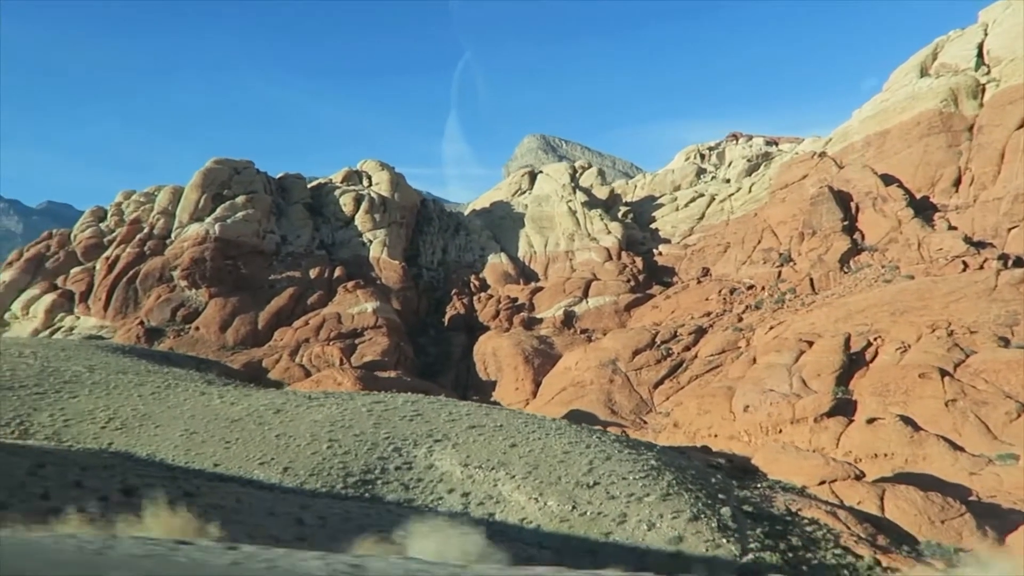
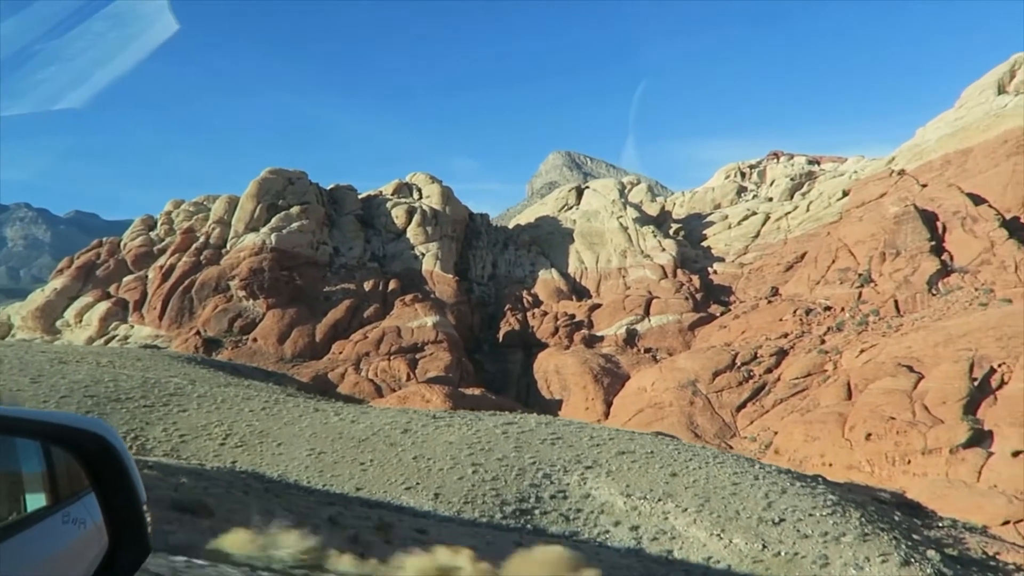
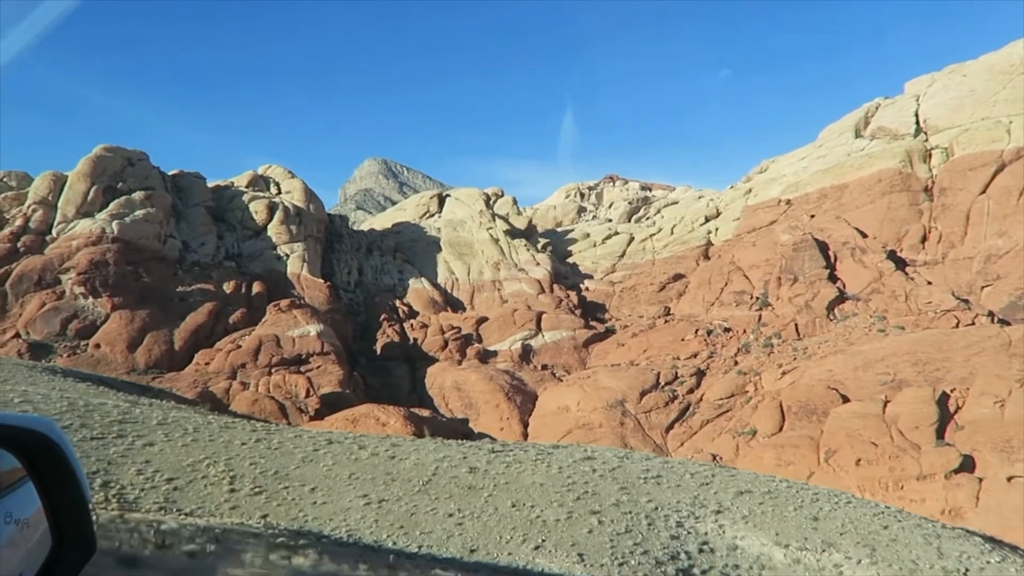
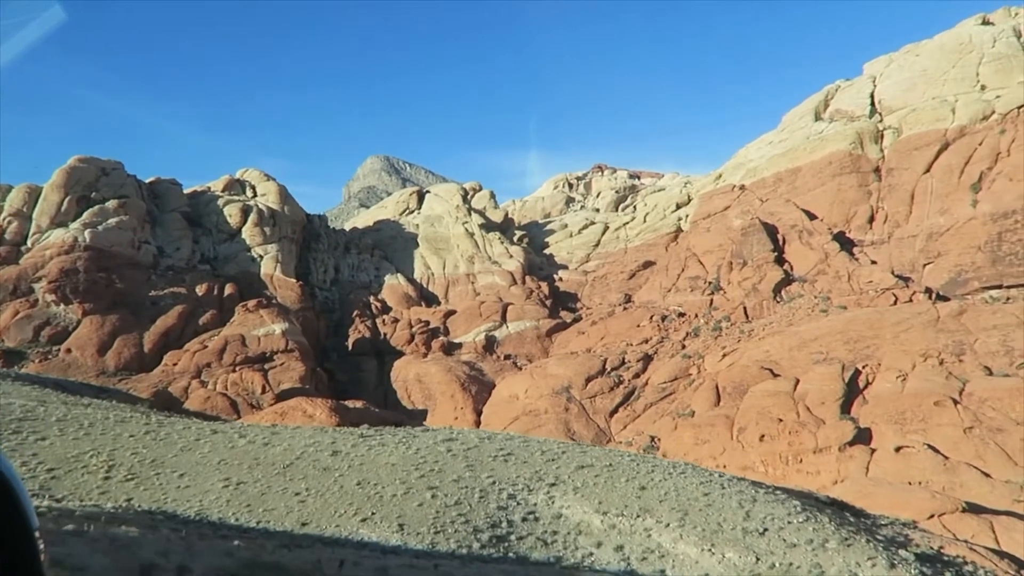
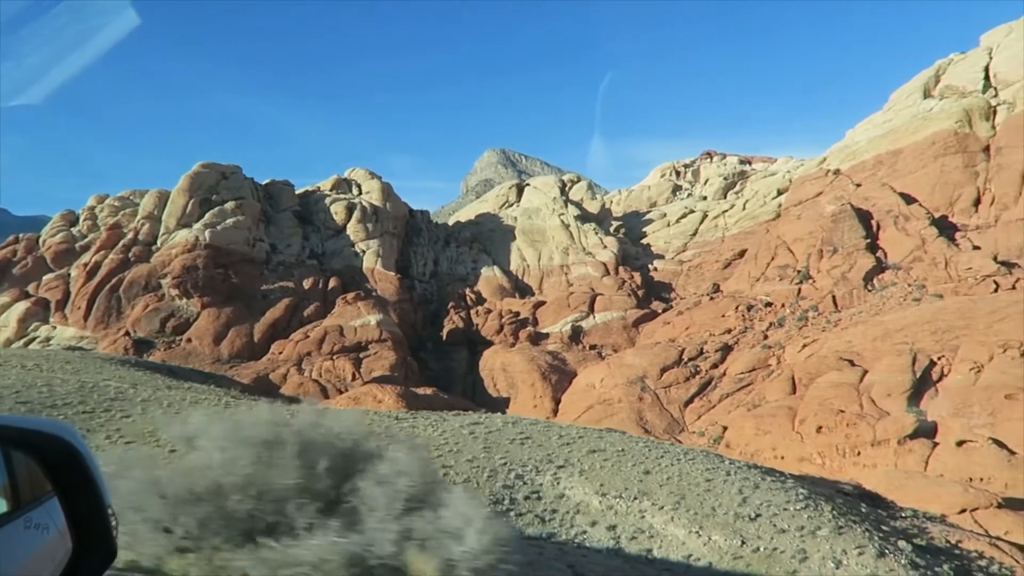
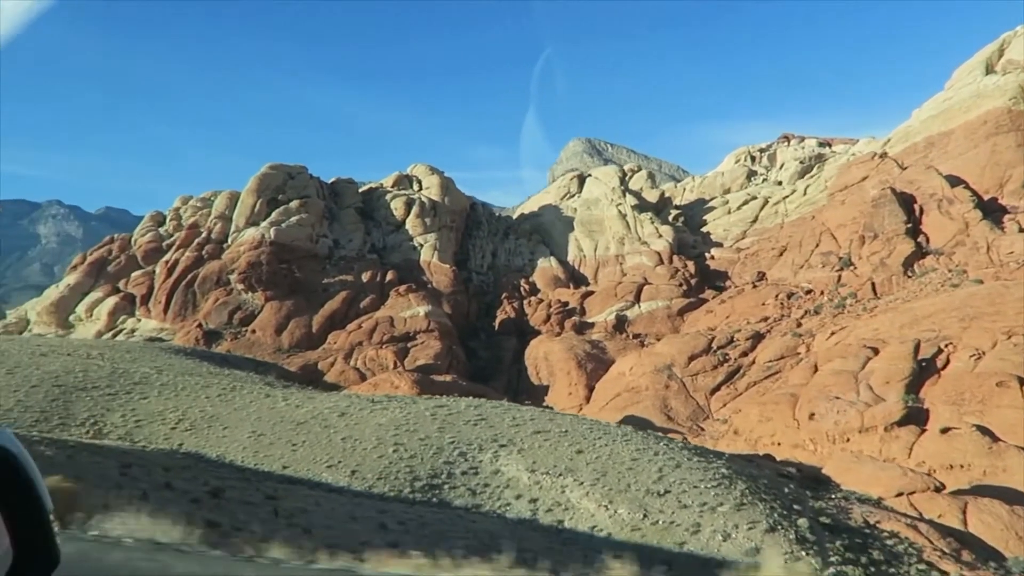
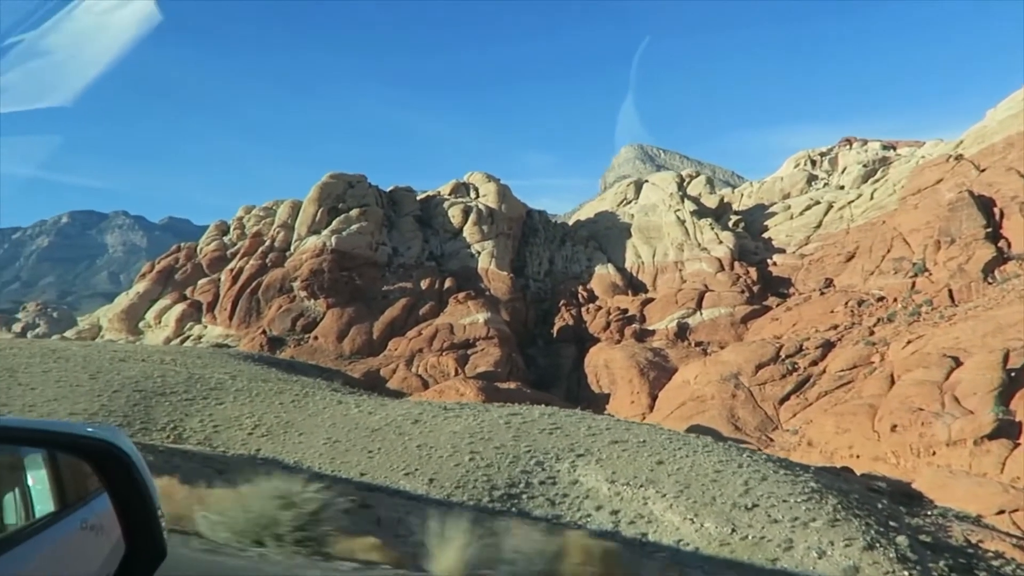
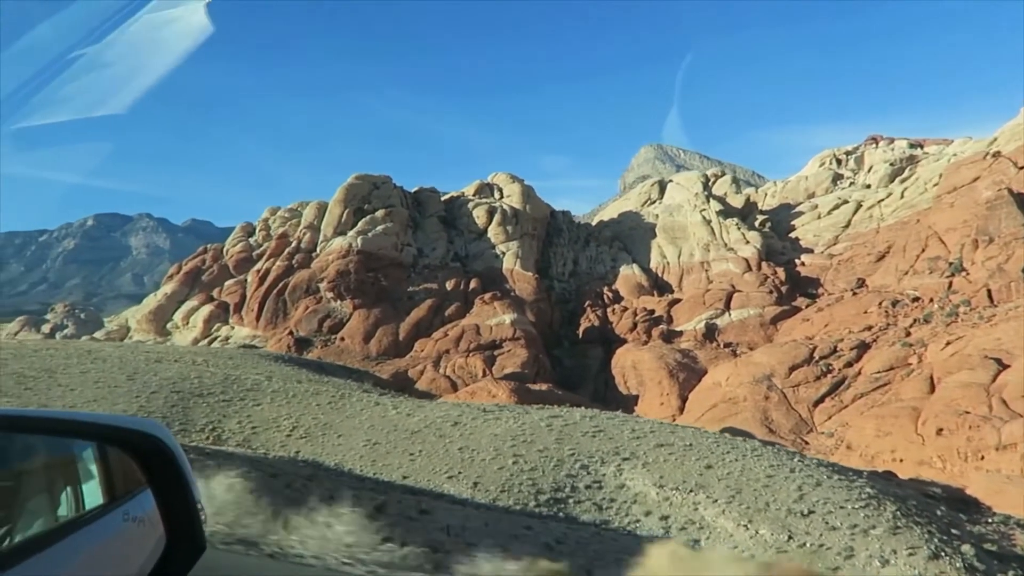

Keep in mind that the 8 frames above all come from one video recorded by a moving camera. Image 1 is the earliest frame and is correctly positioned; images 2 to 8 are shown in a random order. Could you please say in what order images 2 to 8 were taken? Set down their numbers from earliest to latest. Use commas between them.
6, 7, 8, 2, 5, 4, 3
